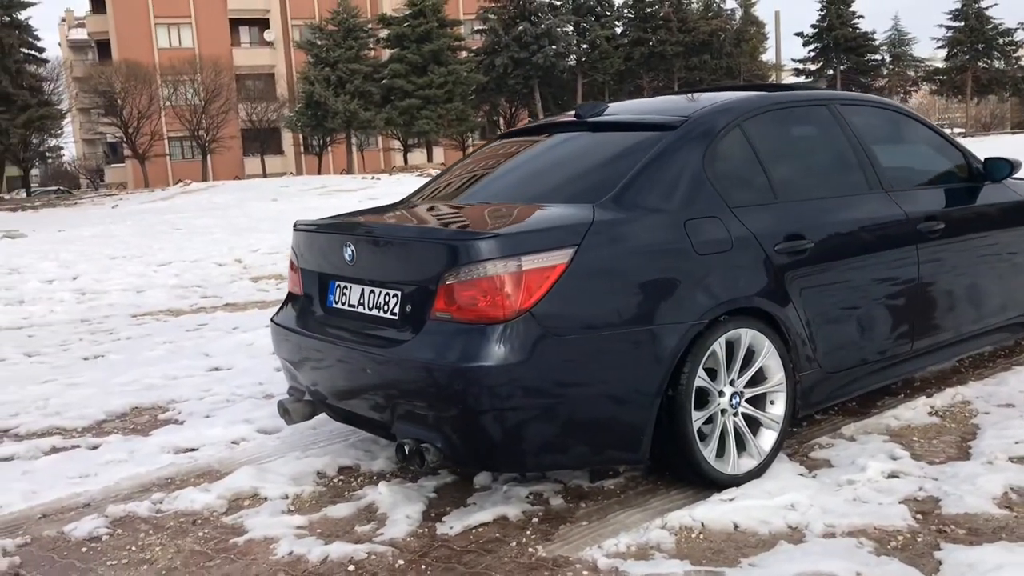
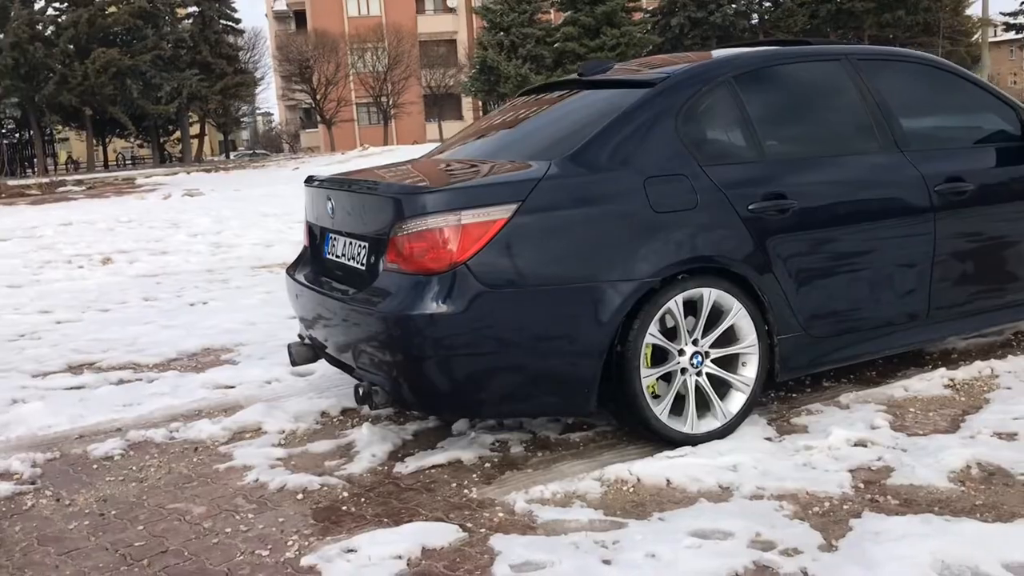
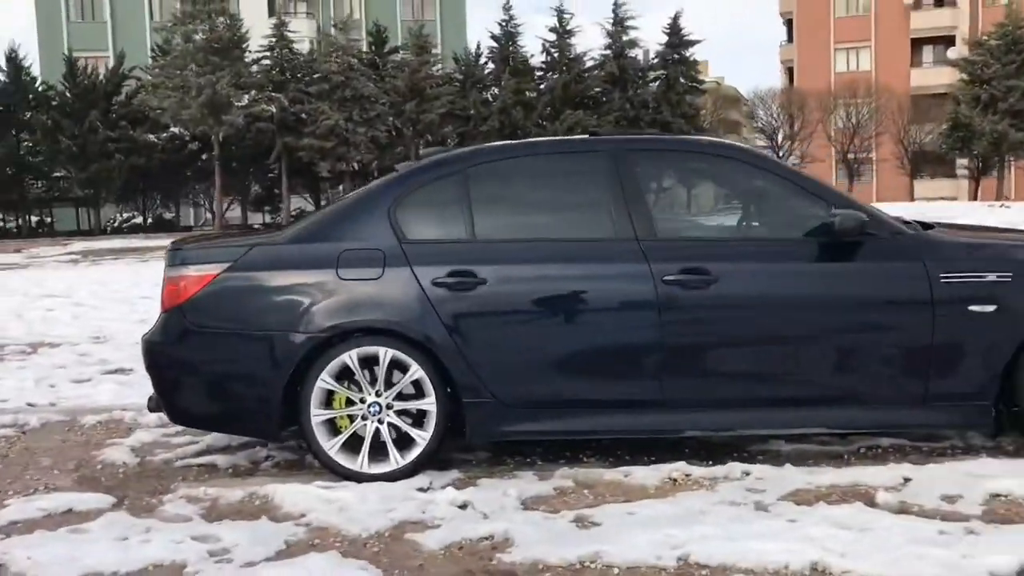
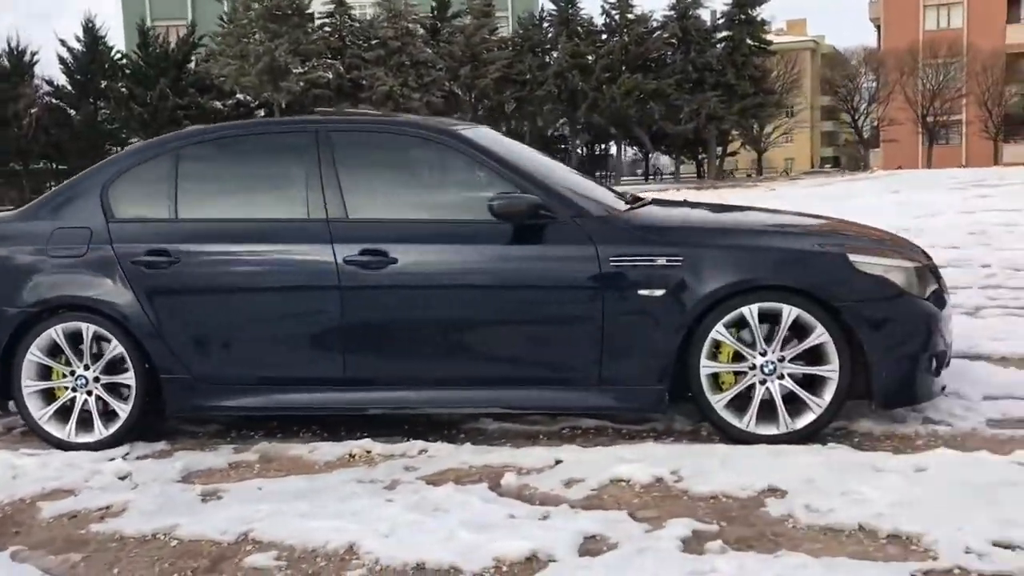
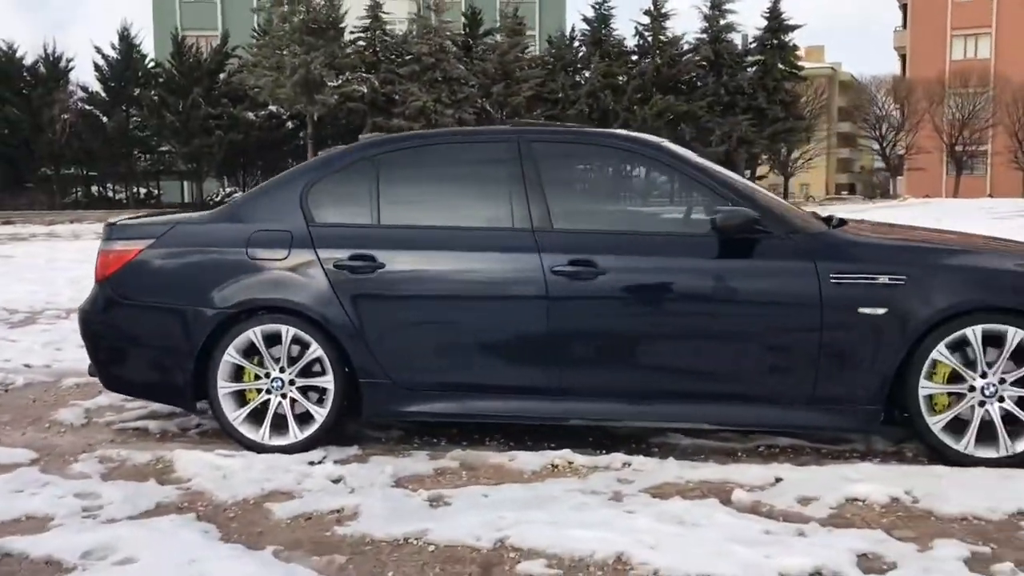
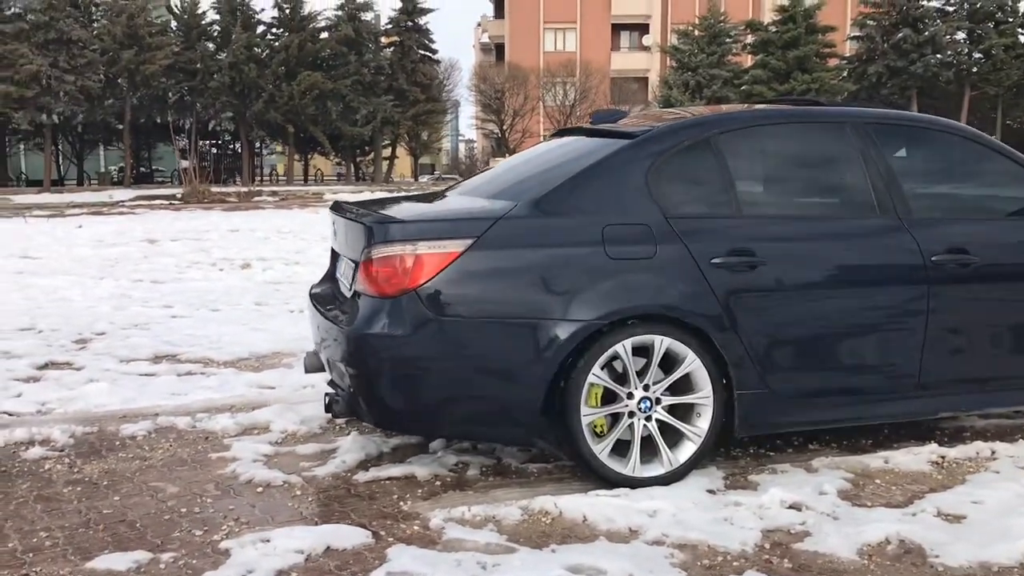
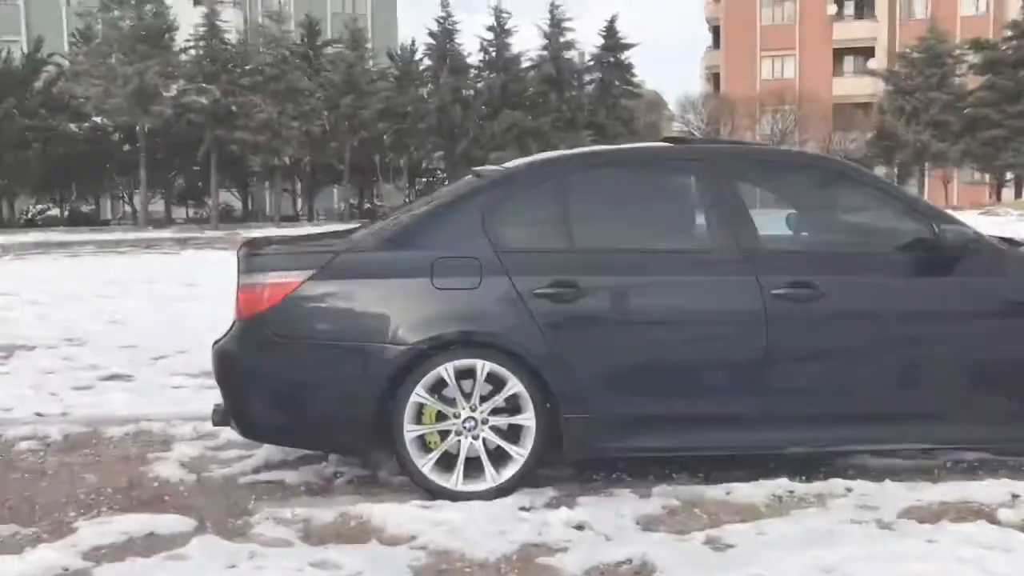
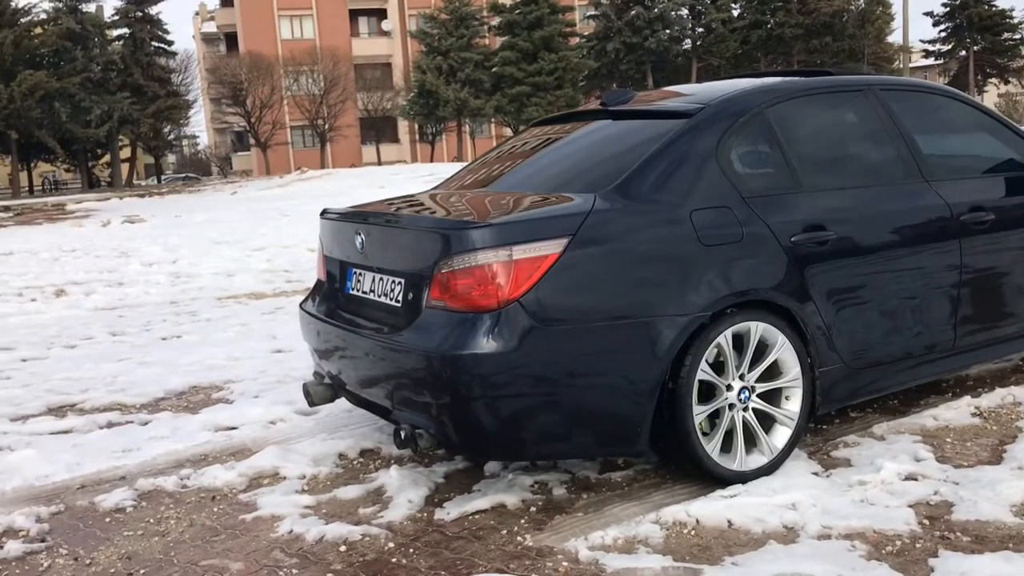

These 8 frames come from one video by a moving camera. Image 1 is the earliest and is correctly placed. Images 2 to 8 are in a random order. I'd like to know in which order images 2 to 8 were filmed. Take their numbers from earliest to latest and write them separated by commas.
8, 2, 6, 7, 3, 5, 4
